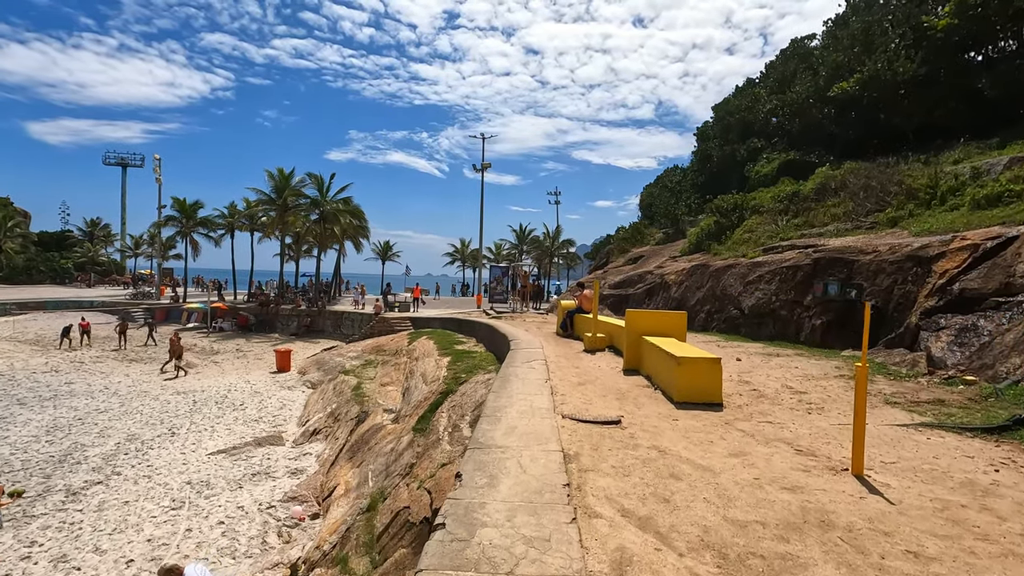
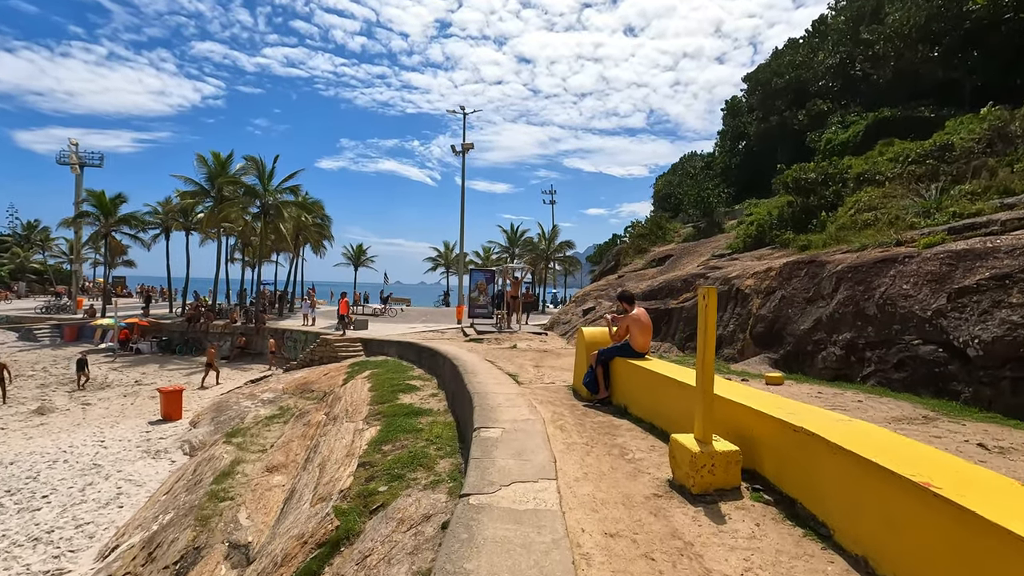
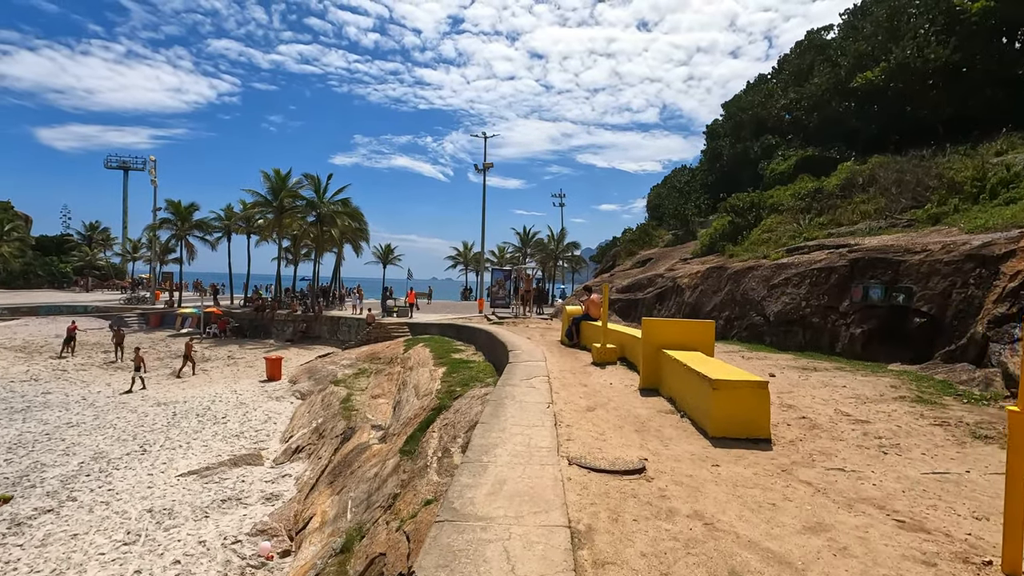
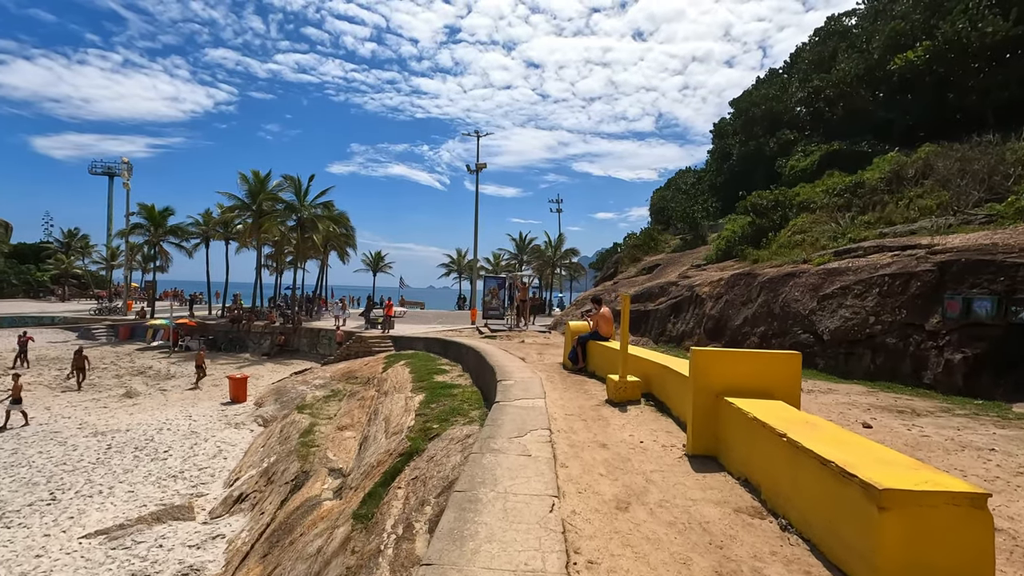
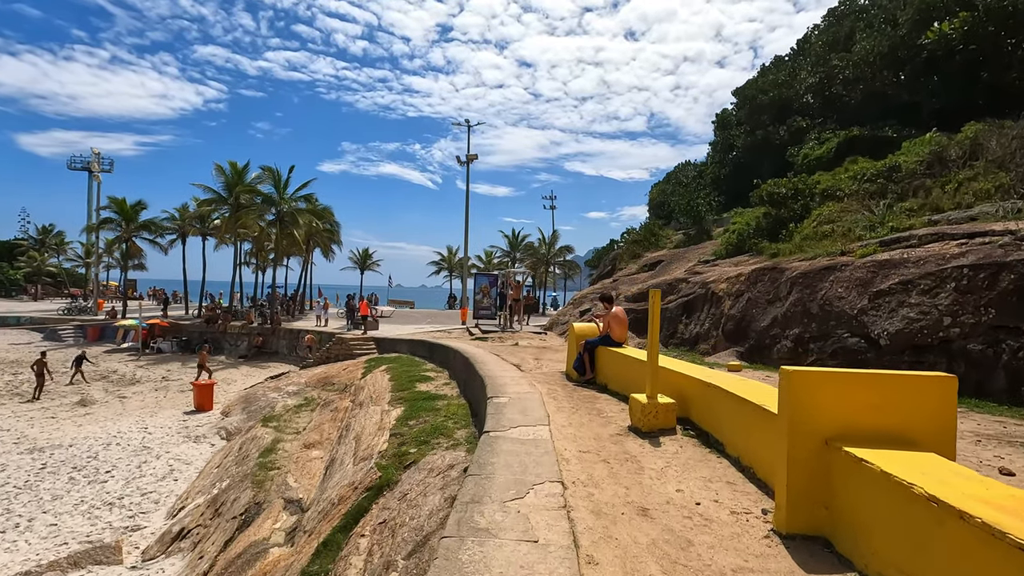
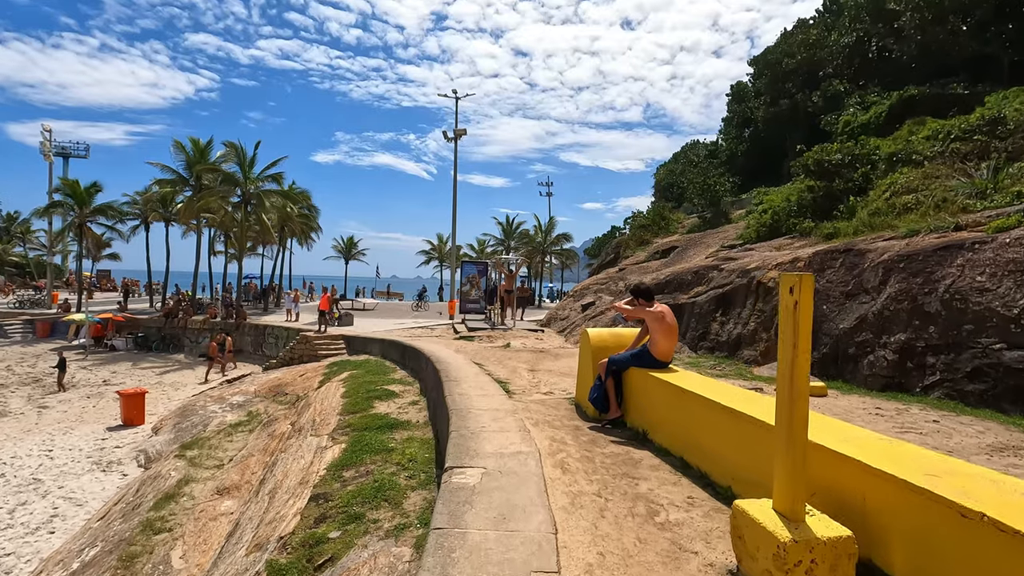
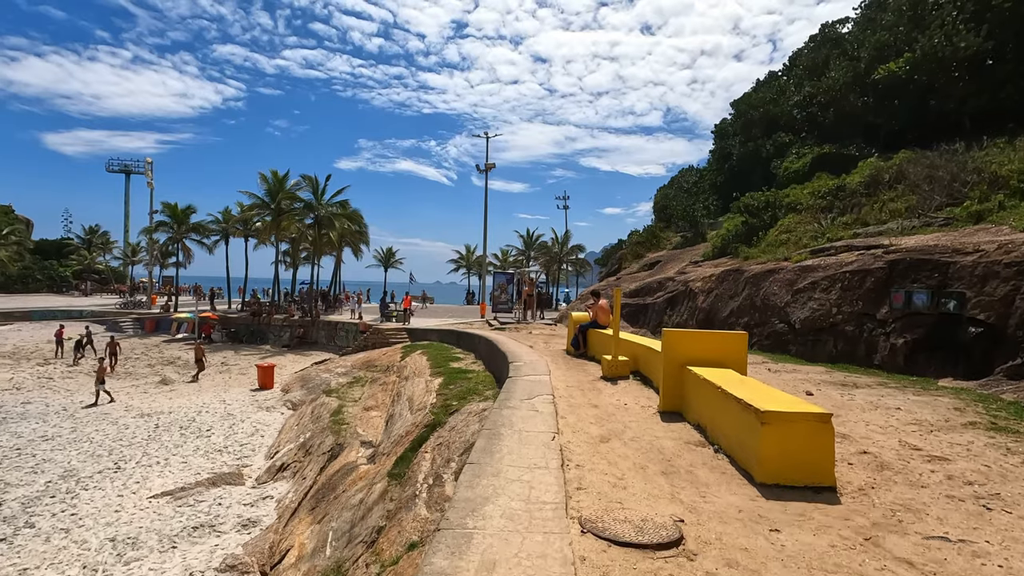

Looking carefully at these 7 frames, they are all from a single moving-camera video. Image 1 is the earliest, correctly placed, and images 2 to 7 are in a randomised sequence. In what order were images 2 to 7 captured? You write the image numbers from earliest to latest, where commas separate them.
3, 7, 4, 5, 2, 6
